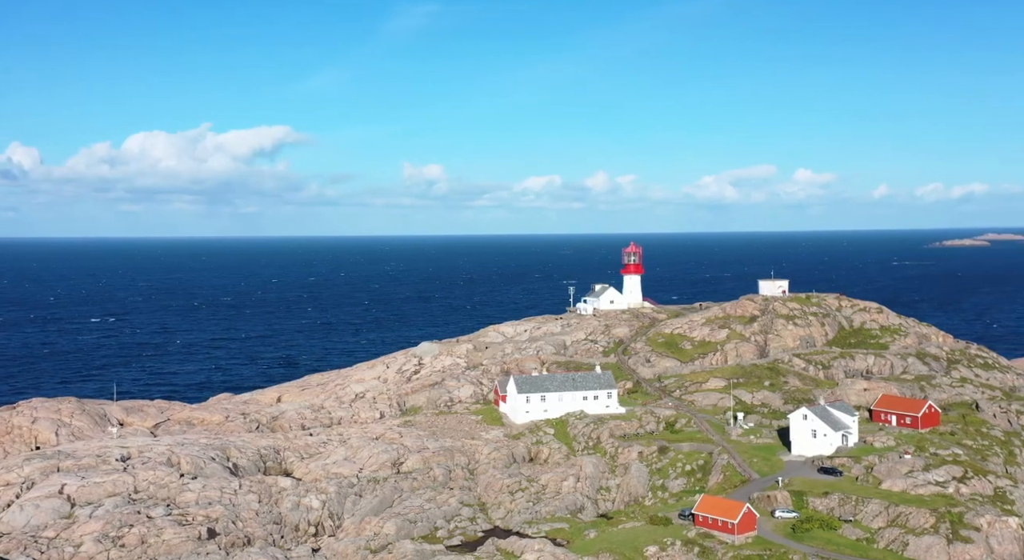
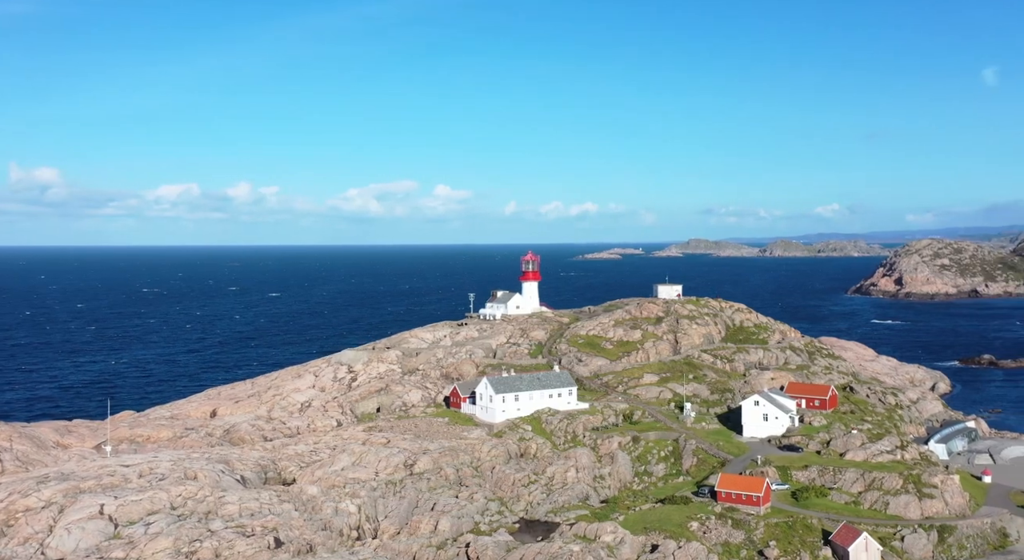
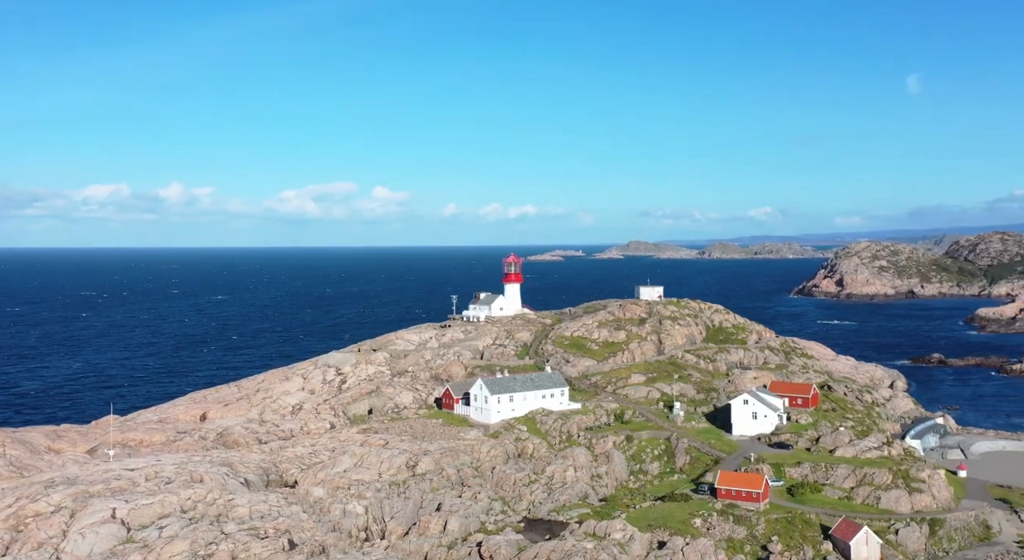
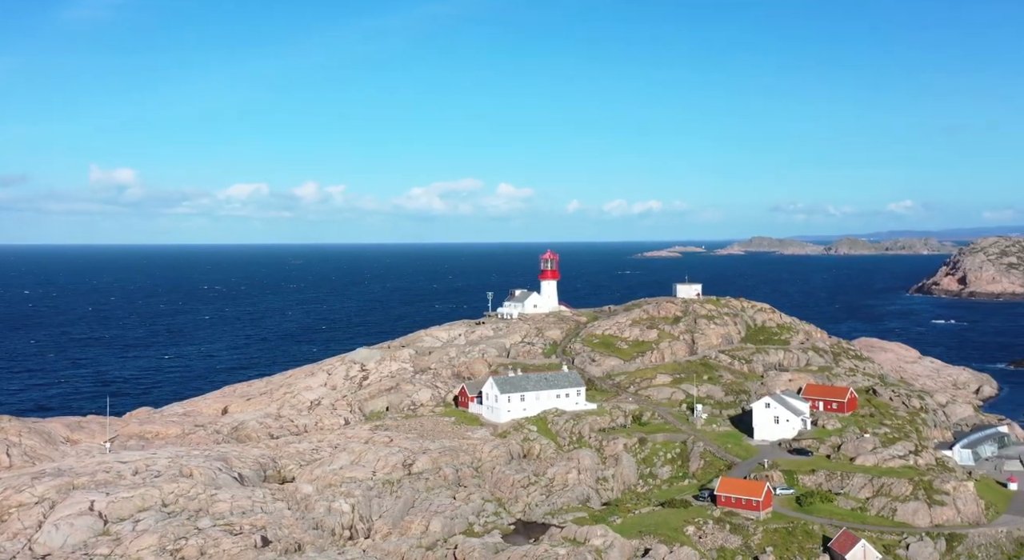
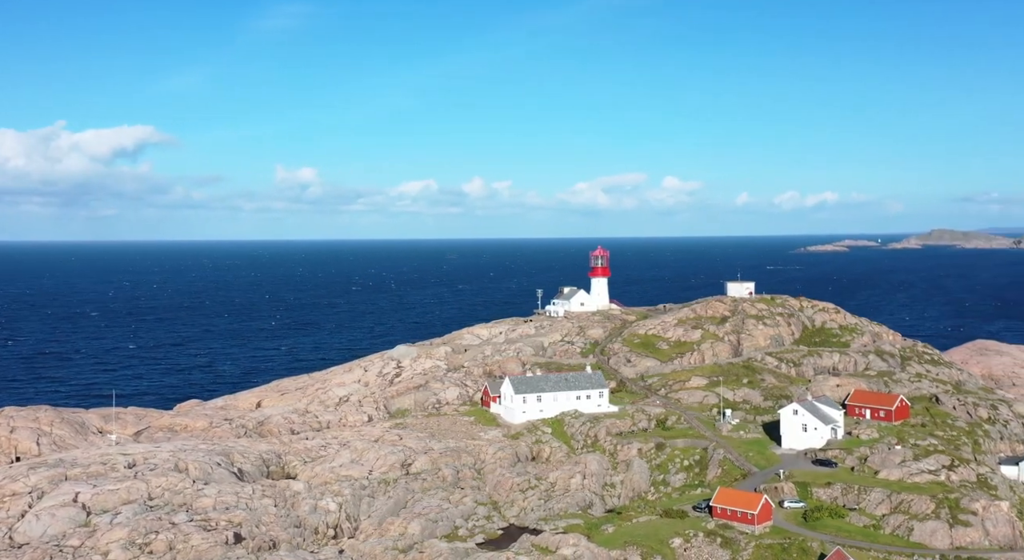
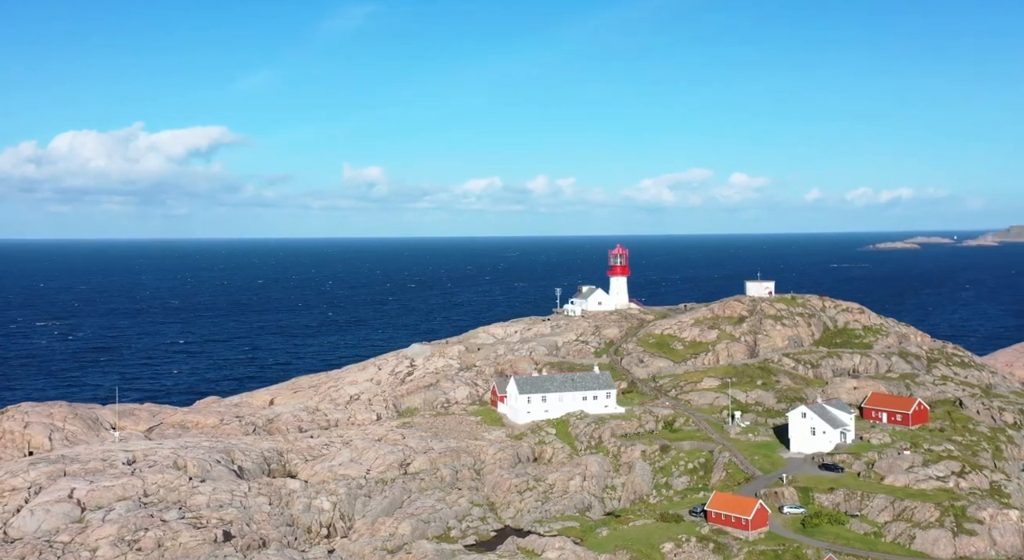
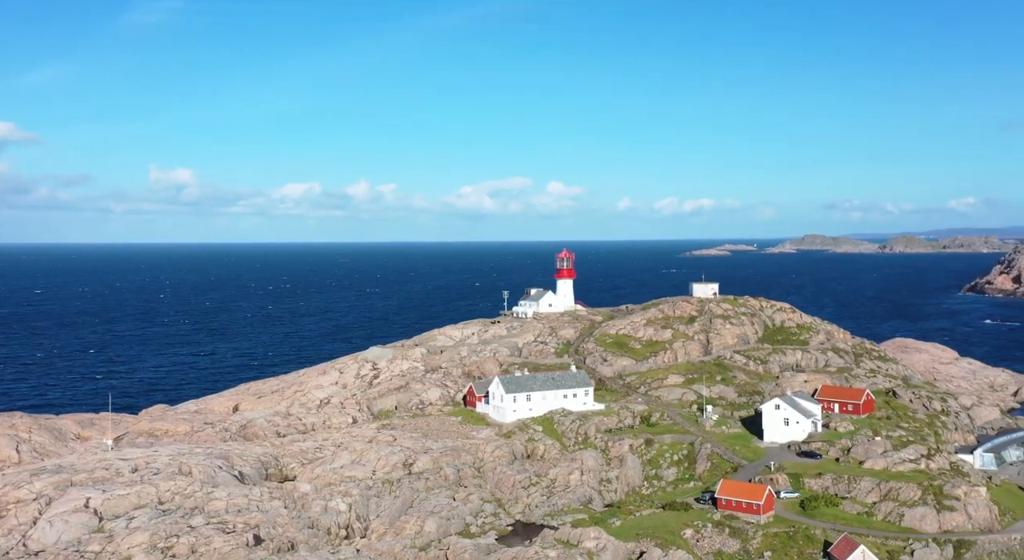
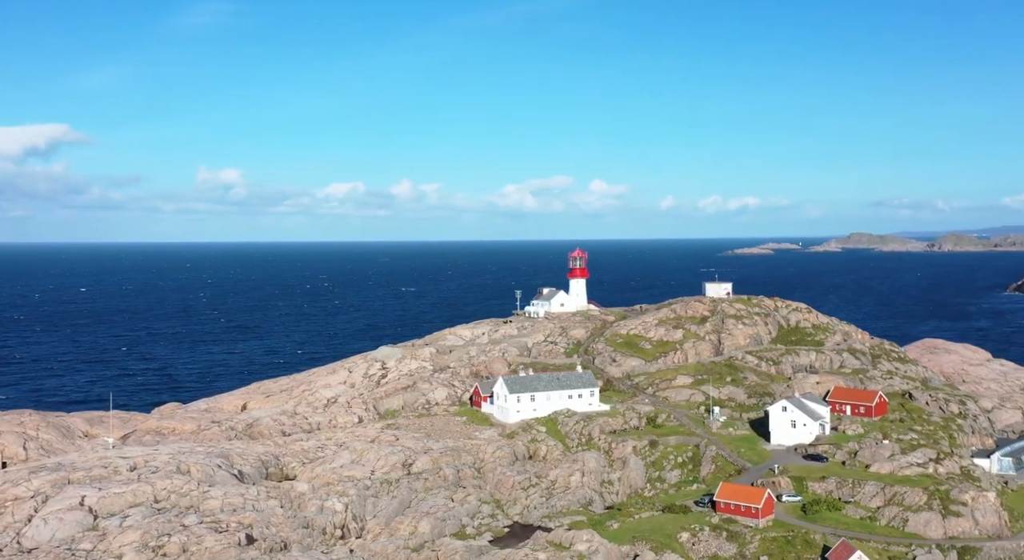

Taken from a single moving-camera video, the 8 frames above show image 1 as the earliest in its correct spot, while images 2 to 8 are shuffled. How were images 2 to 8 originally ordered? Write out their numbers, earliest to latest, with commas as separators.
6, 5, 8, 7, 4, 2, 3
